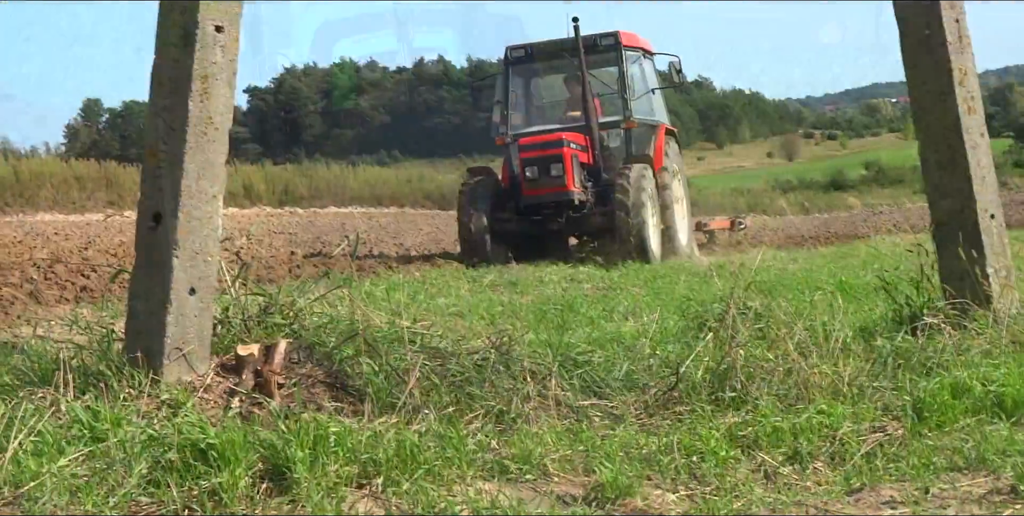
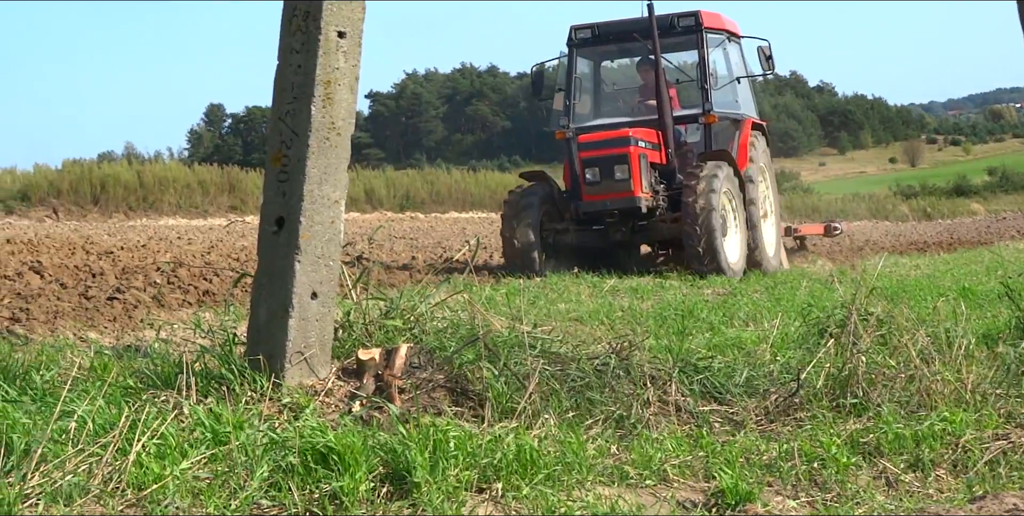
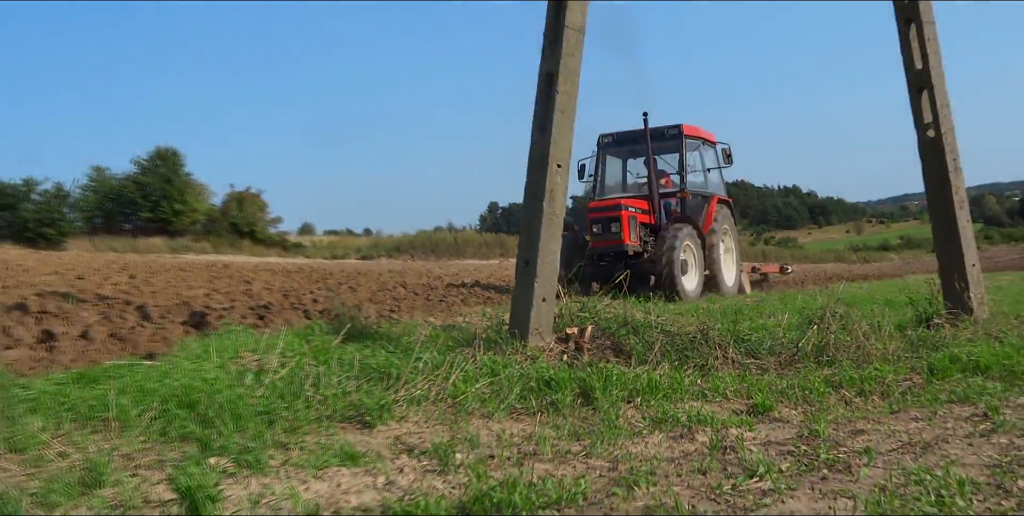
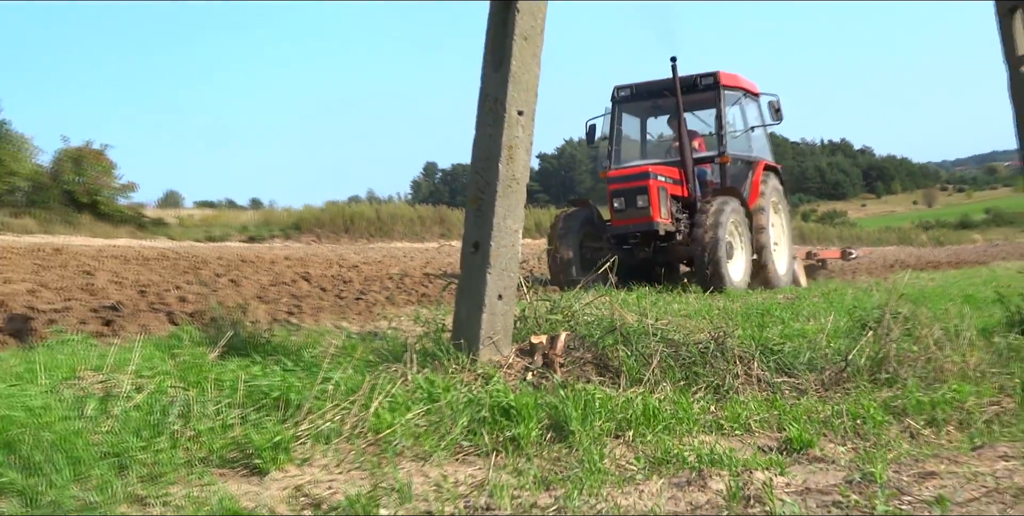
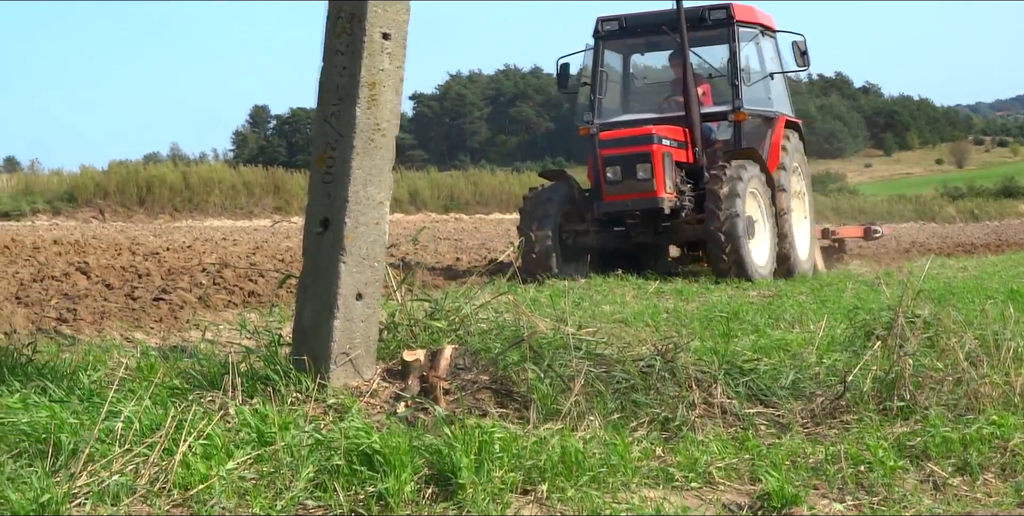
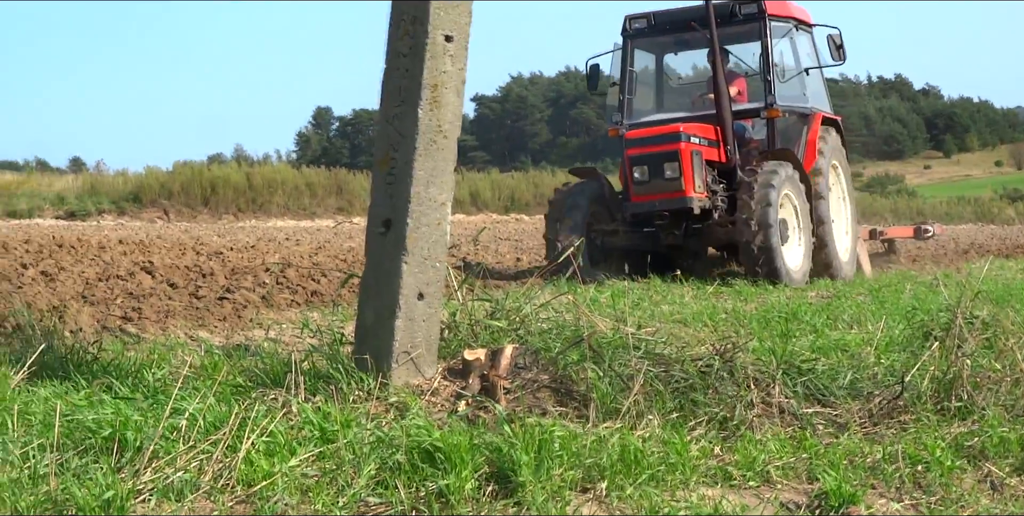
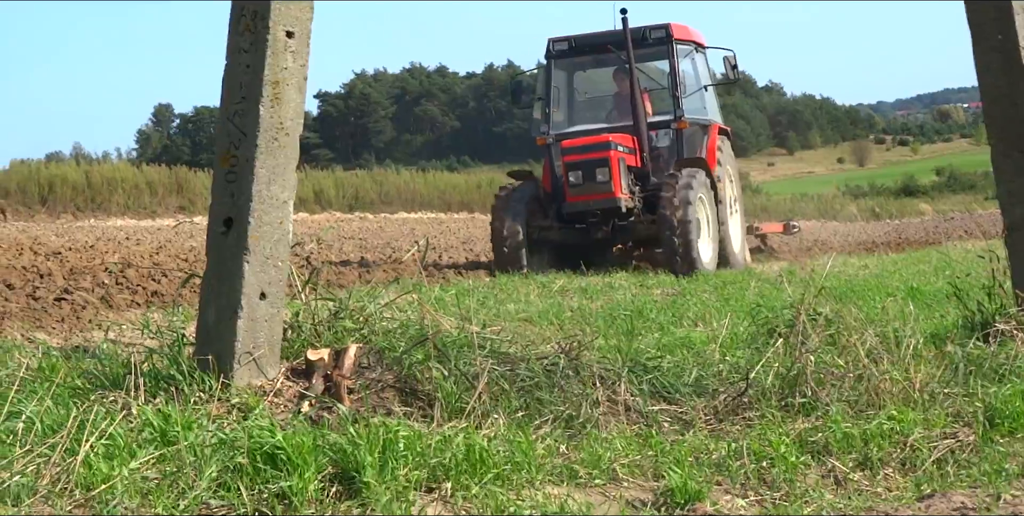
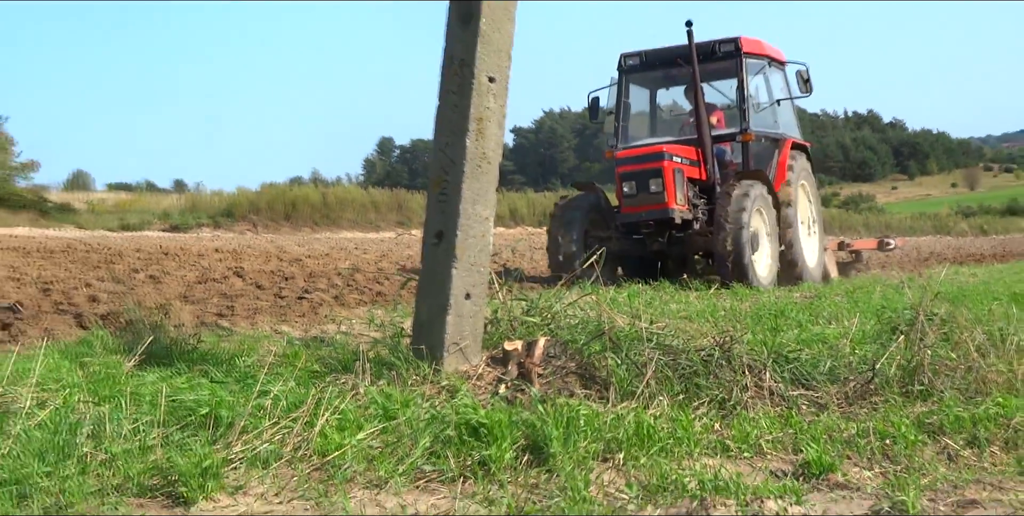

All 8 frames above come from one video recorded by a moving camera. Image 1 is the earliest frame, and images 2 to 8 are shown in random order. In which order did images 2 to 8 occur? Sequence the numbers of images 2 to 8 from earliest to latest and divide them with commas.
7, 2, 5, 6, 8, 4, 3
